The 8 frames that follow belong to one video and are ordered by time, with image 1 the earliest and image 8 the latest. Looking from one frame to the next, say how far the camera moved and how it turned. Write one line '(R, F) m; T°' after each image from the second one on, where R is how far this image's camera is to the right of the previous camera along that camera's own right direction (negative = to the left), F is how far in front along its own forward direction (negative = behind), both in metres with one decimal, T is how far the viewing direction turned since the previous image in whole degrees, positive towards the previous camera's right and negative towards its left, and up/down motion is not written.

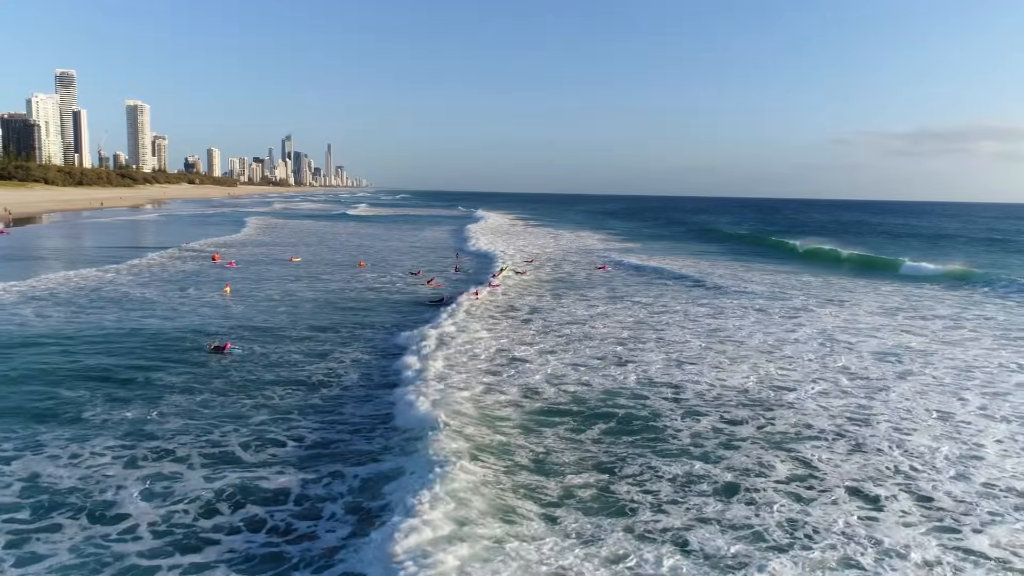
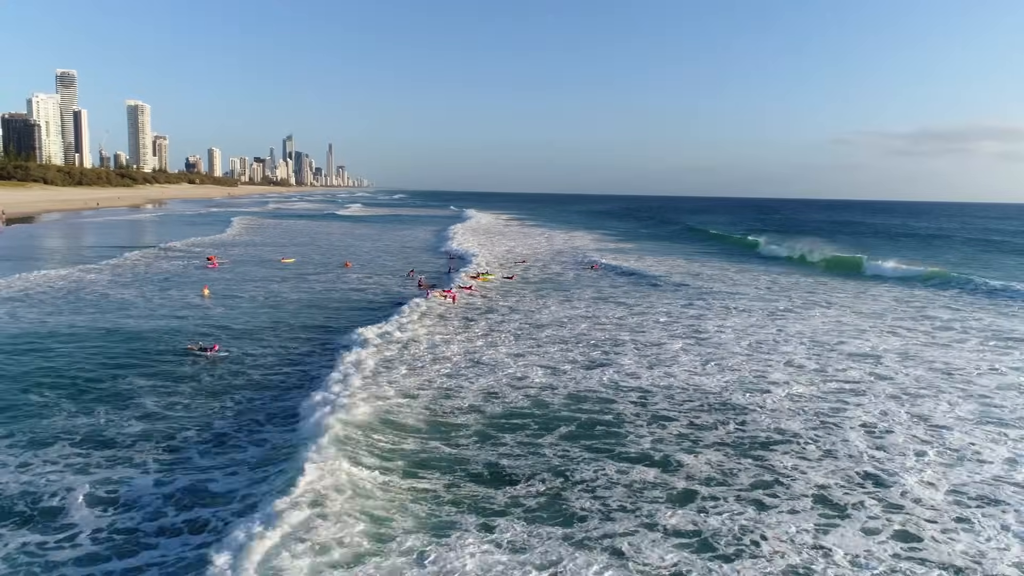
(+0.6, +0.2) m; 0°
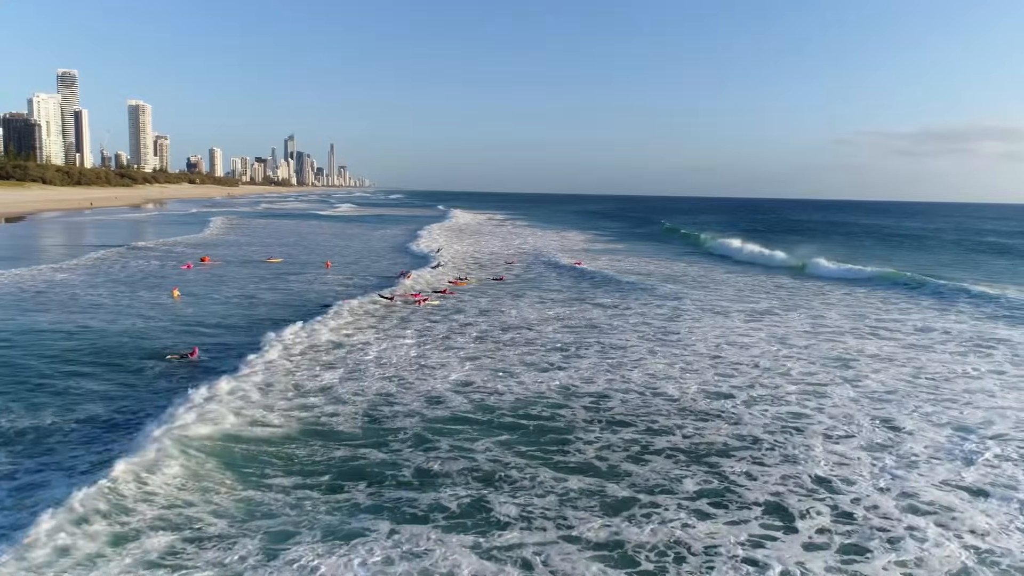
(+0.8, +0.3) m; 0°
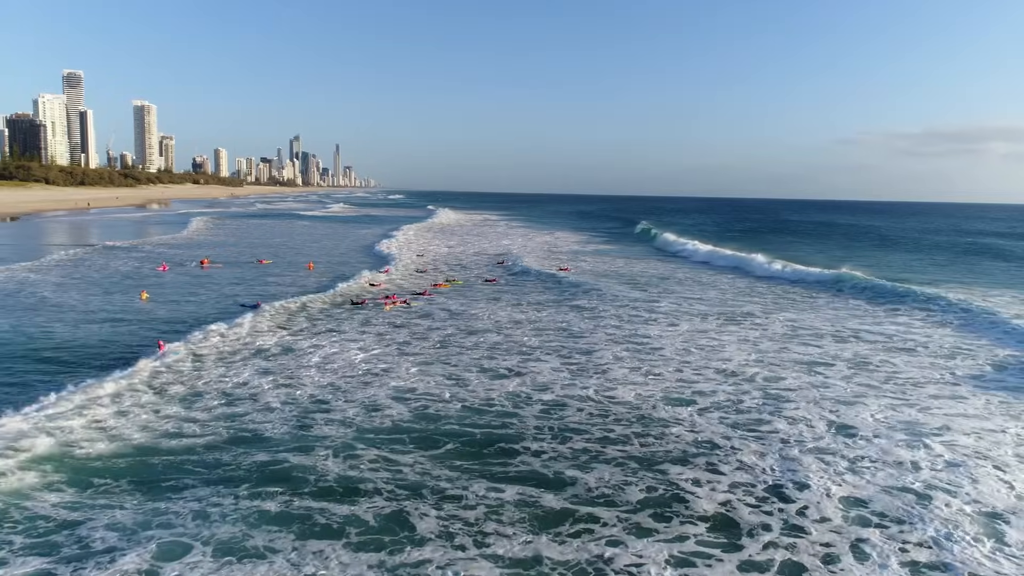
(+0.8, +0.3) m; 0°
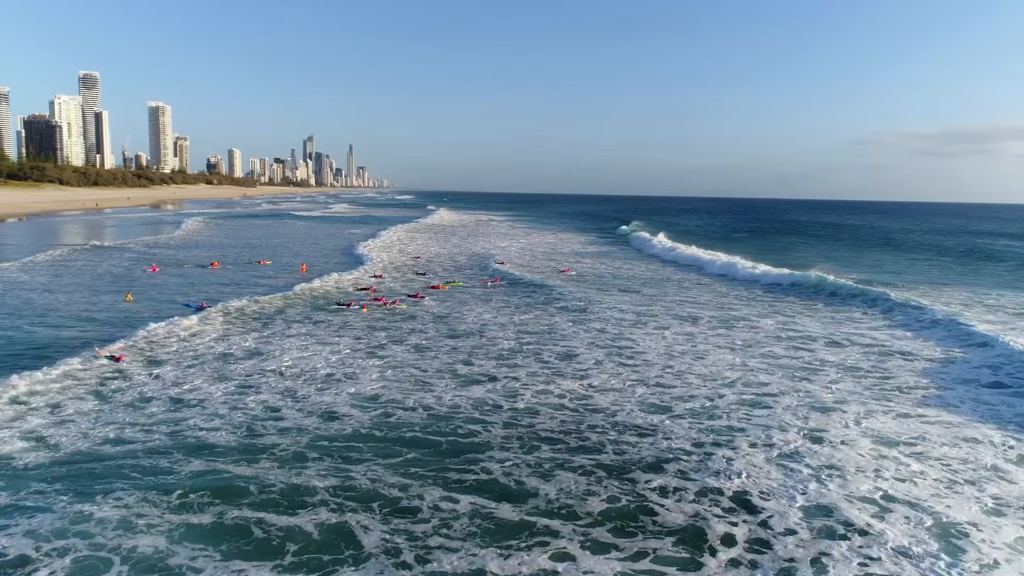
(+0.6, +0.3) m; -1°
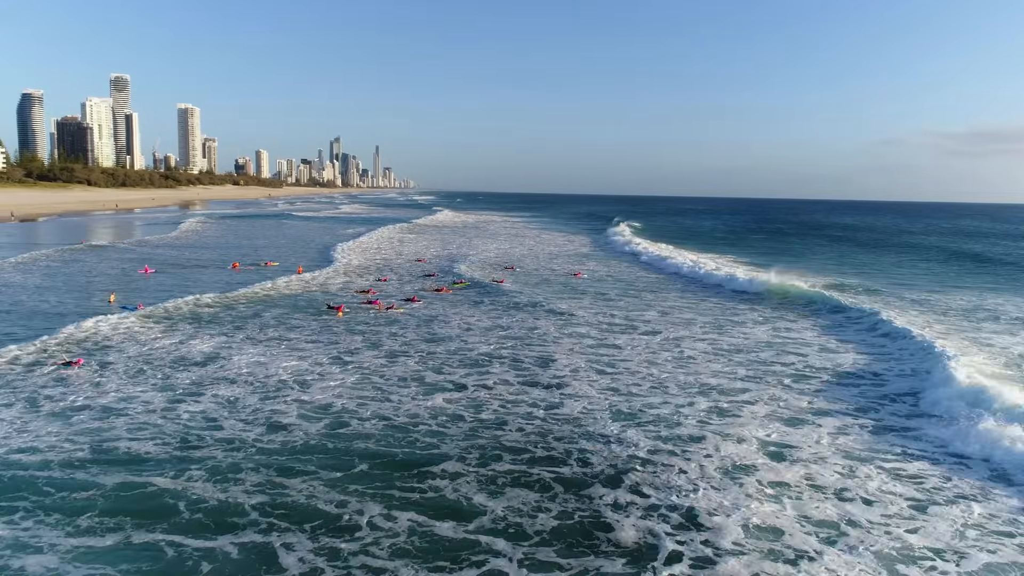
(+0.9, +0.4) m; -2°
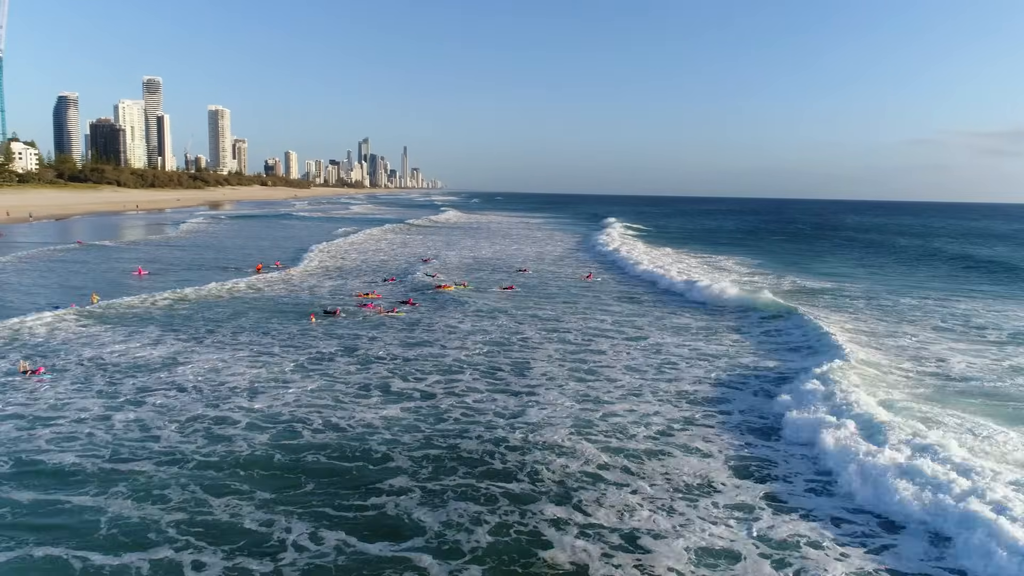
(+0.9, +0.4) m; -2°
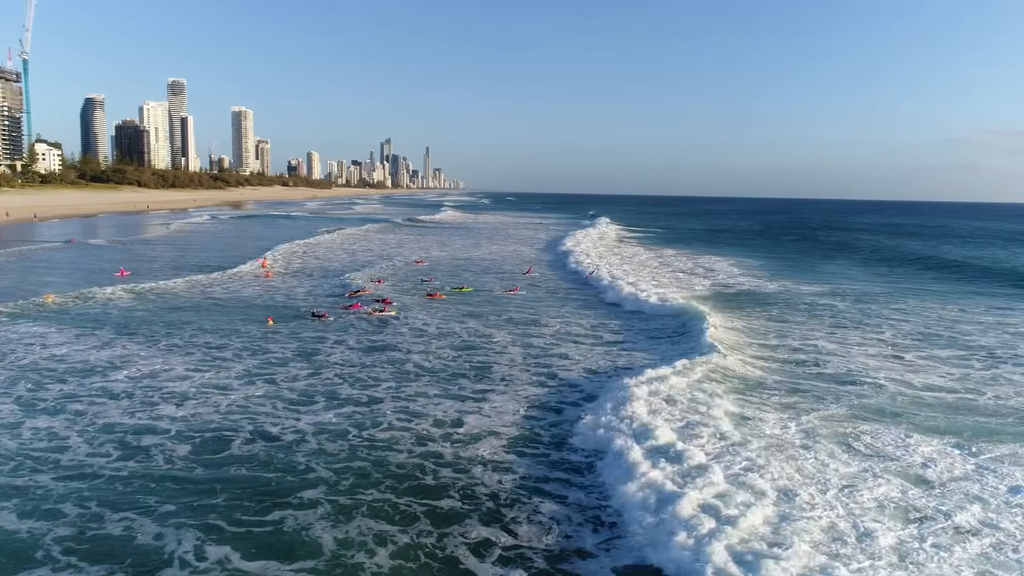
(+1.1, +0.4) m; -1°
